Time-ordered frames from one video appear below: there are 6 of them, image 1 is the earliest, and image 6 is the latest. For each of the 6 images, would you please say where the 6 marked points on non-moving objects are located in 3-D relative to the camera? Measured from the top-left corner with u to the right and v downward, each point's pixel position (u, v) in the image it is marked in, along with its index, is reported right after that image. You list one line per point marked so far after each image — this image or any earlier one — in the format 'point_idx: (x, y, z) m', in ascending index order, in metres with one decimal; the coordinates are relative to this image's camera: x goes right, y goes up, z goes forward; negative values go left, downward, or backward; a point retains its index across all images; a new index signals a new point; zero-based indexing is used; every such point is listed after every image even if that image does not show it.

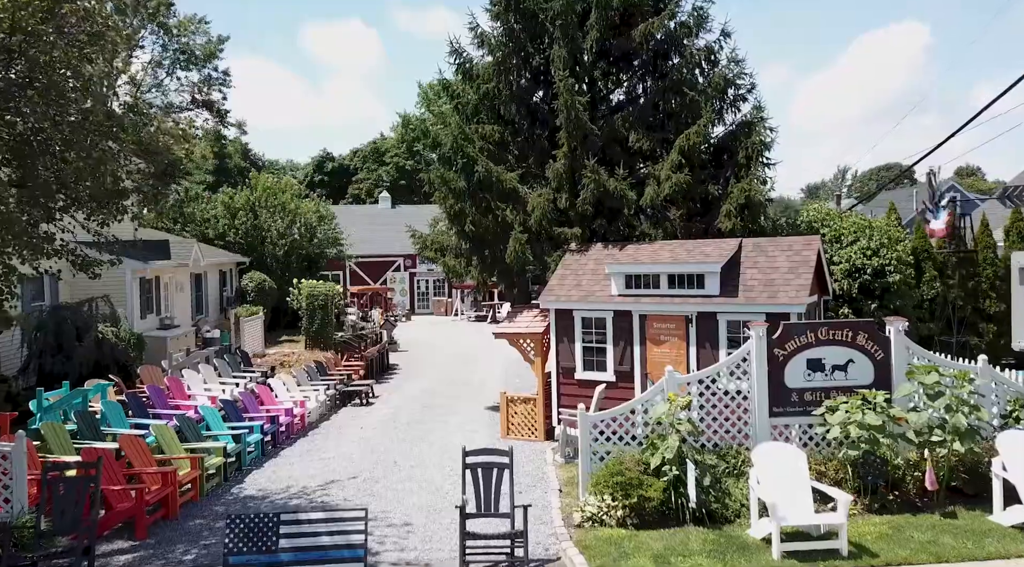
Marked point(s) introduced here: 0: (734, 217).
0: (+3.9, +1.2, +16.0) m
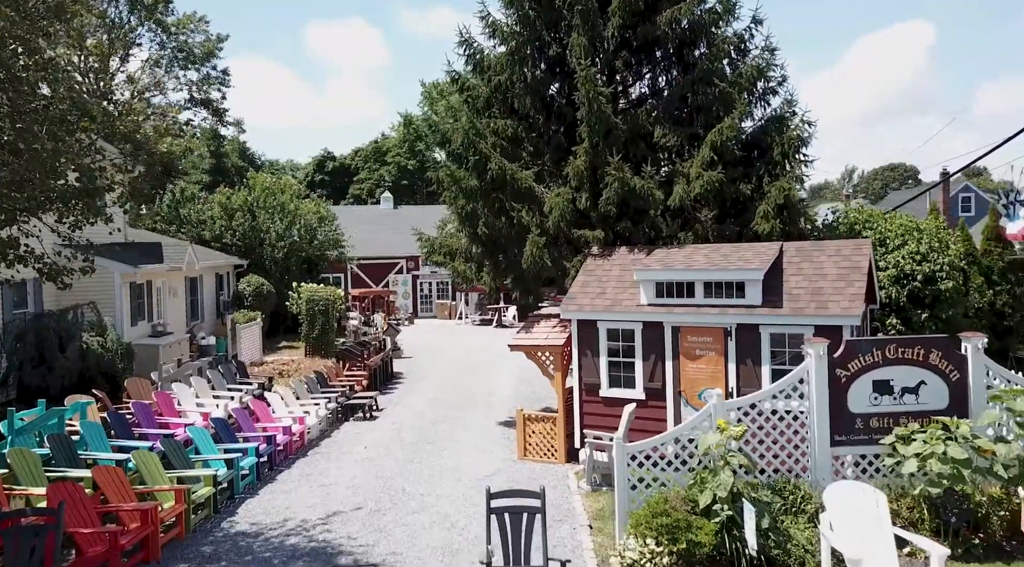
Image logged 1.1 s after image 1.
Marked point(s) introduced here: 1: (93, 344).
0: (+4.2, +1.1, +14.7) m
1: (-8.8, -1.3, +18.9) m
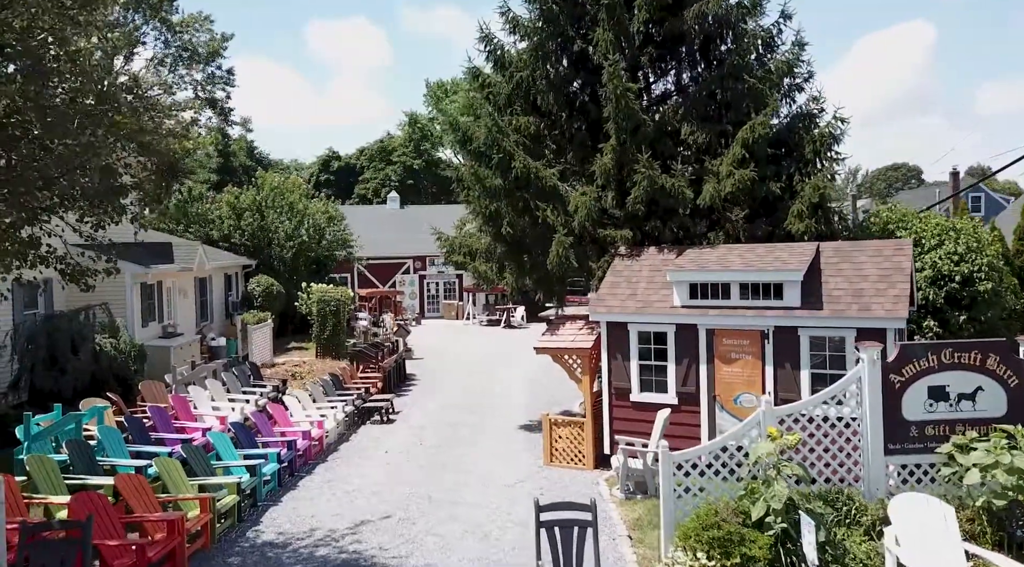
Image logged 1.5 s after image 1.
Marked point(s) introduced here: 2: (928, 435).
0: (+4.7, +1.0, +14.3) m
1: (-8.3, -1.3, +18.5) m
2: (+4.3, -1.6, +9.3) m
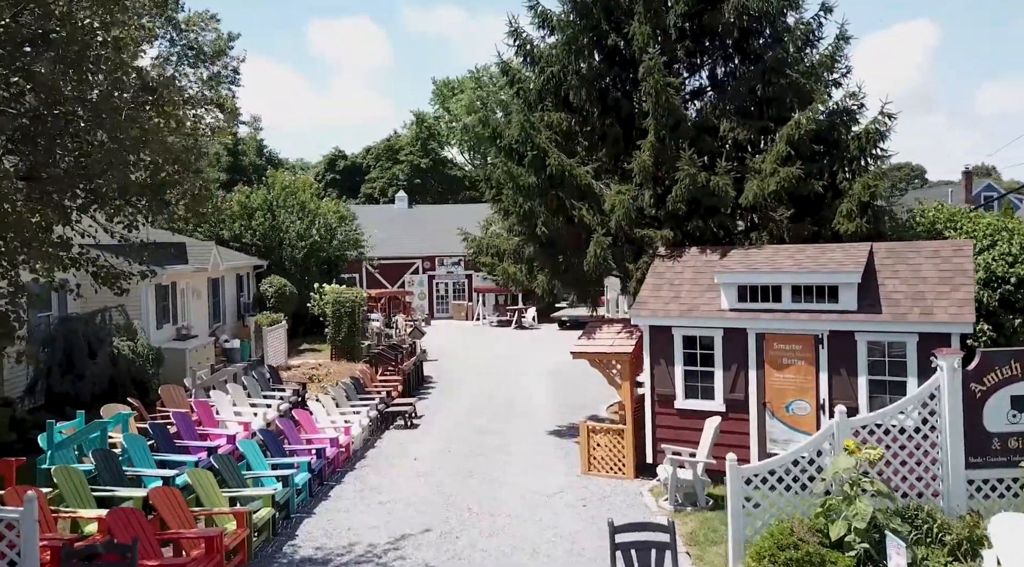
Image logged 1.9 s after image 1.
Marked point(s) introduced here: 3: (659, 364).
0: (+5.2, +1.0, +13.8) m
1: (-7.8, -1.3, +18.0) m
2: (+4.9, -1.6, +8.8) m
3: (+2.1, -1.2, +13.2) m
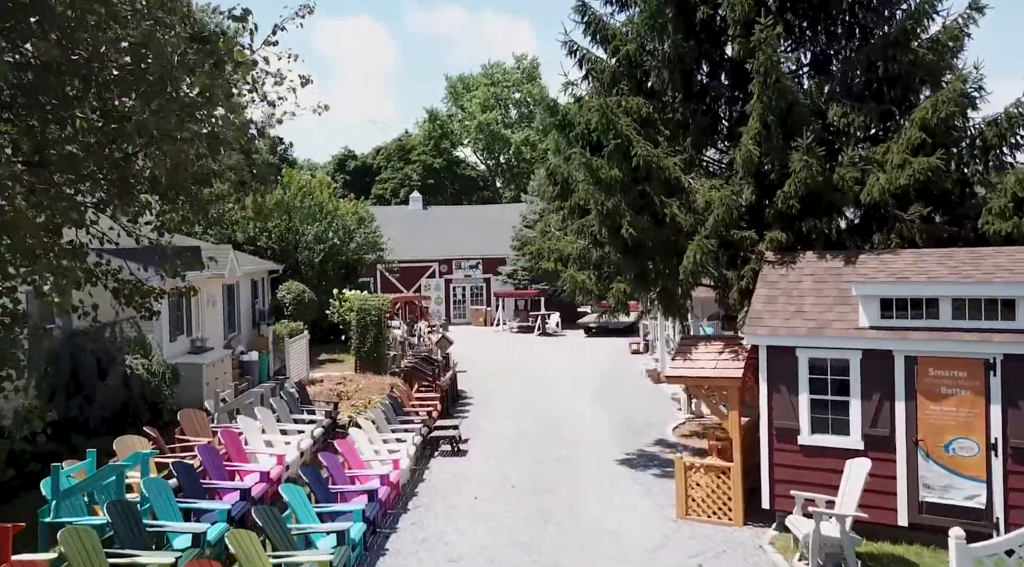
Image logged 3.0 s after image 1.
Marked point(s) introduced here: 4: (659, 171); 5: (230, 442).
0: (+6.4, +0.9, +11.7) m
1: (-6.6, -1.5, +15.9) m
2: (+6.0, -1.7, +6.7) m
3: (+3.3, -1.3, +11.1) m
4: (+2.1, +1.6, +12.9) m
5: (-4.1, -2.3, +13.2) m
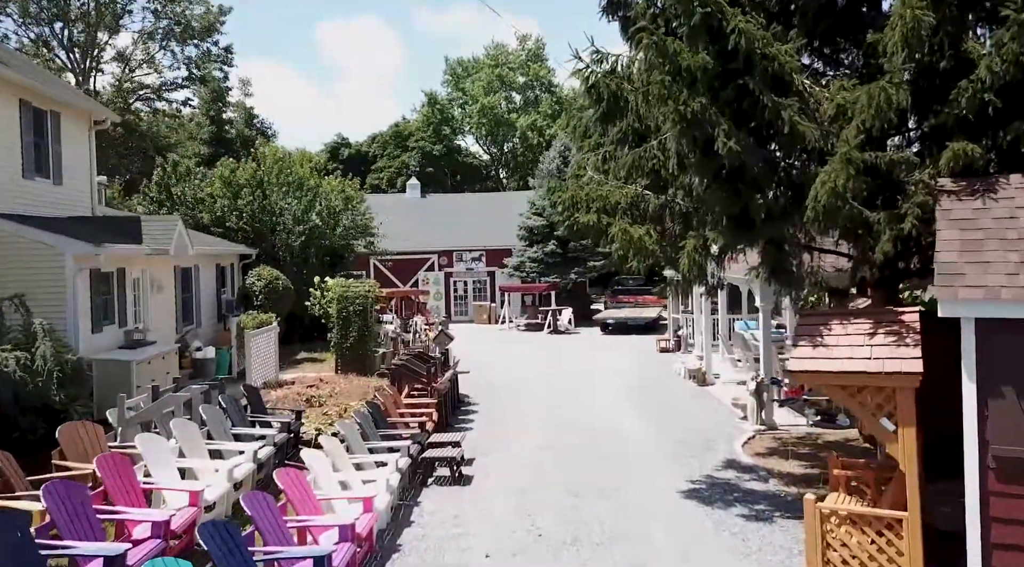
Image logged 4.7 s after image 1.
0: (+6.6, +1.4, +7.2) m
1: (-6.3, -1.0, +11.4) m
2: (+6.3, -1.2, +2.1) m
3: (+3.6, -0.8, +6.6) m
4: (+2.4, +2.1, +8.4) m
5: (-3.8, -1.8, +8.6) m
